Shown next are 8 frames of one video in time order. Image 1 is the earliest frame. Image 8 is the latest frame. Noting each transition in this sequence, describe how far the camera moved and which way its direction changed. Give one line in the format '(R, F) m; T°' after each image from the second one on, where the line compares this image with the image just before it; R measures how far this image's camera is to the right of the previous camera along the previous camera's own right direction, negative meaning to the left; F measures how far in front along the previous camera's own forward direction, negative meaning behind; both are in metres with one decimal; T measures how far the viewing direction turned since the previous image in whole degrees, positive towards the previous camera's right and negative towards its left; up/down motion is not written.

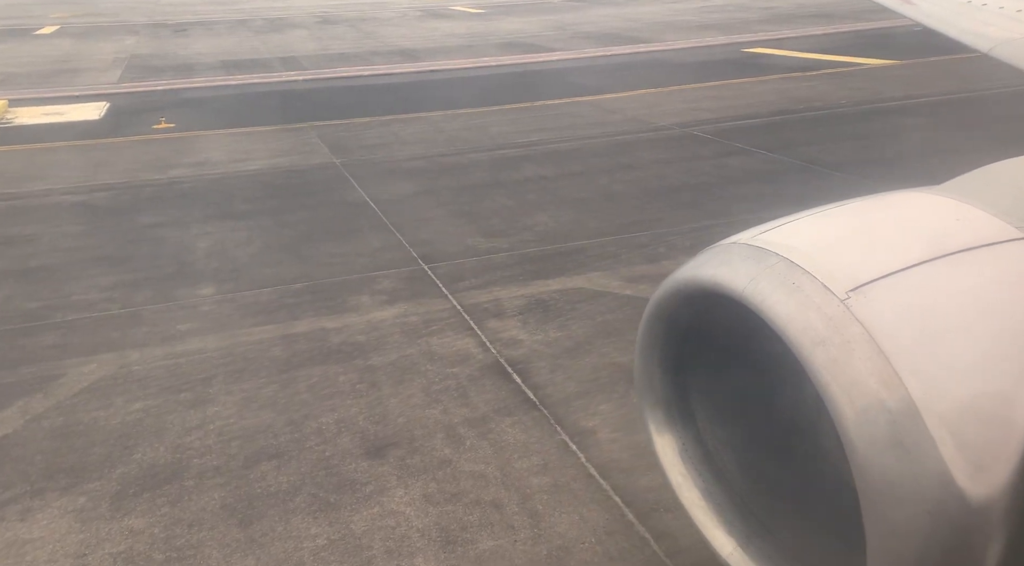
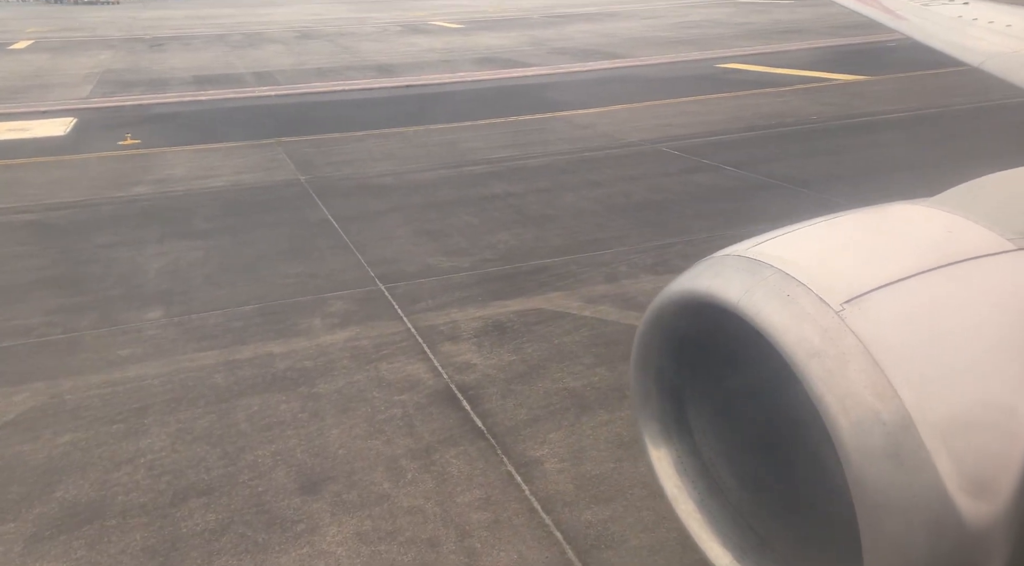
(+0.2, +0.1) m; +1°
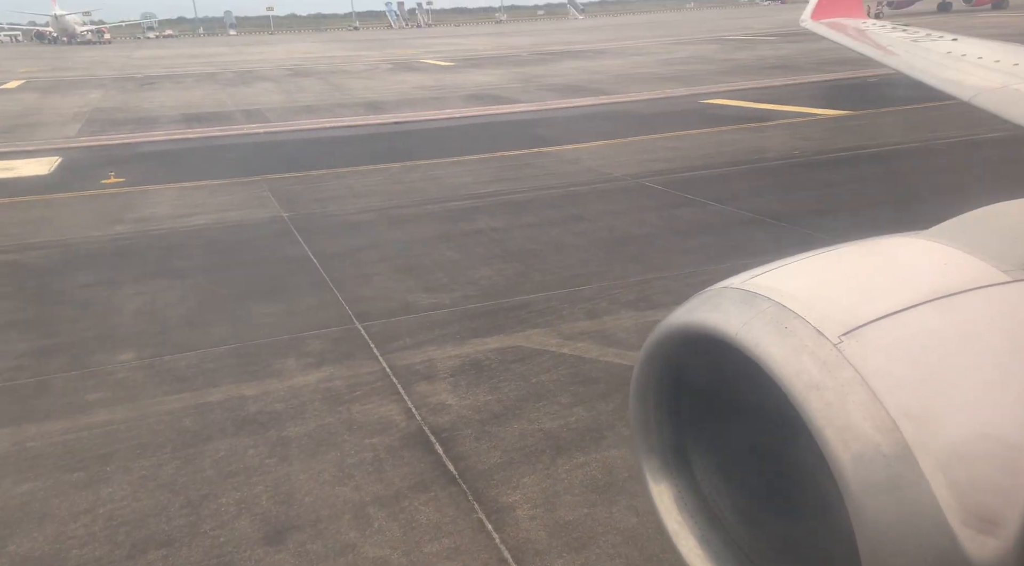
(+0.1, +0.1) m; +1°
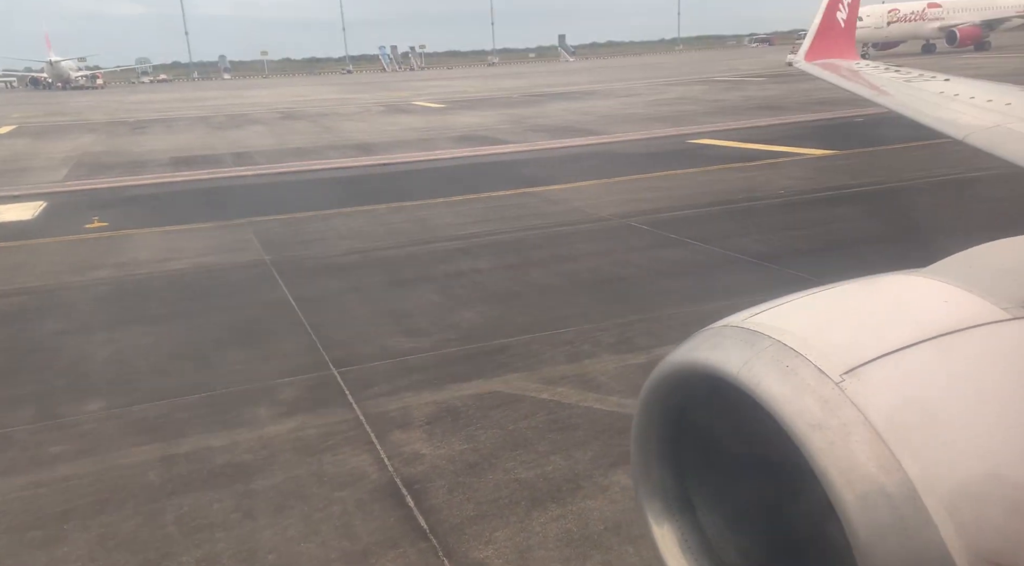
(+0.1, +0.1) m; +1°
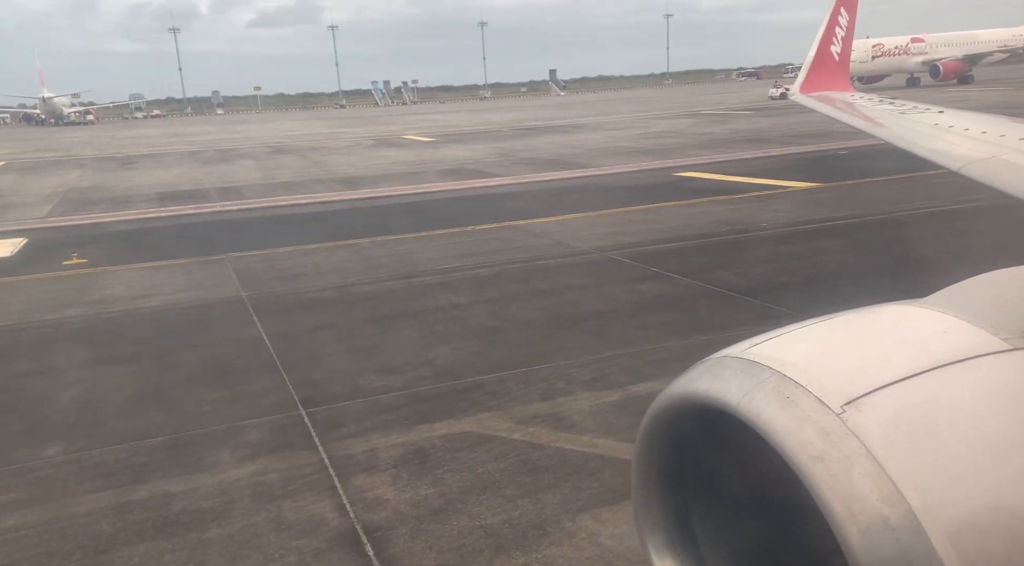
(+0.1, +0.1) m; +1°
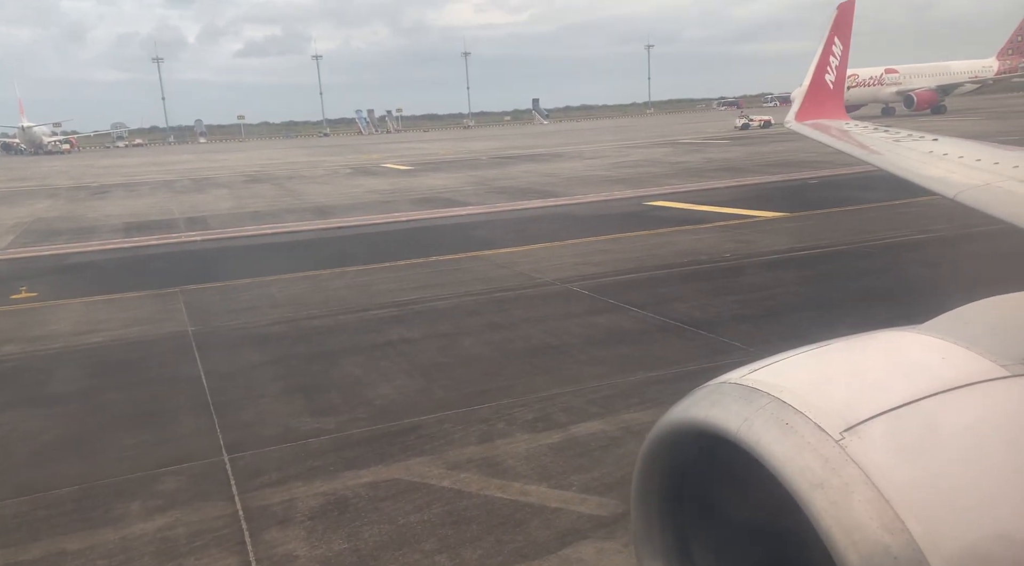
(+0.3, +0.2) m; +1°
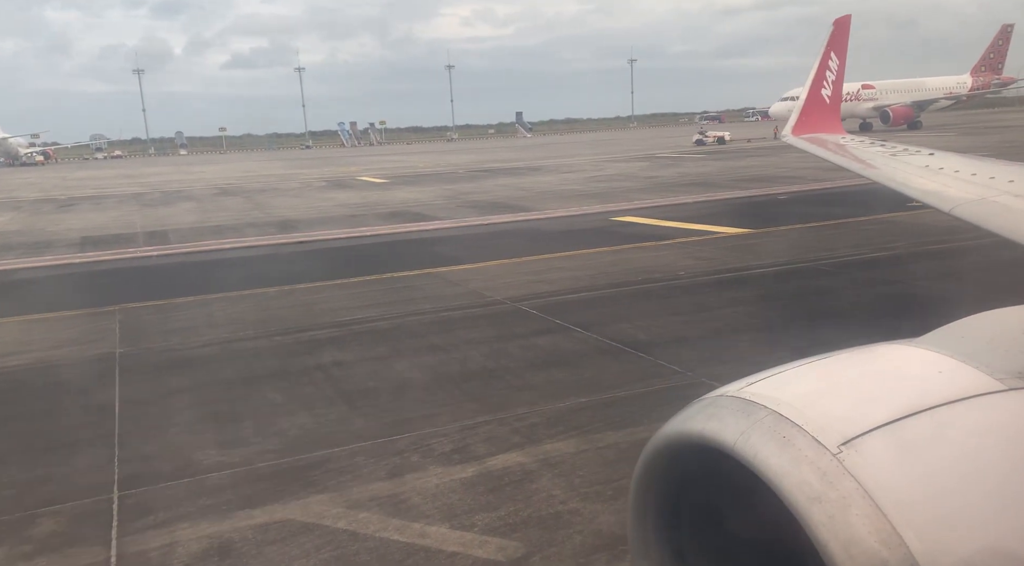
(+0.4, +0.3) m; +2°
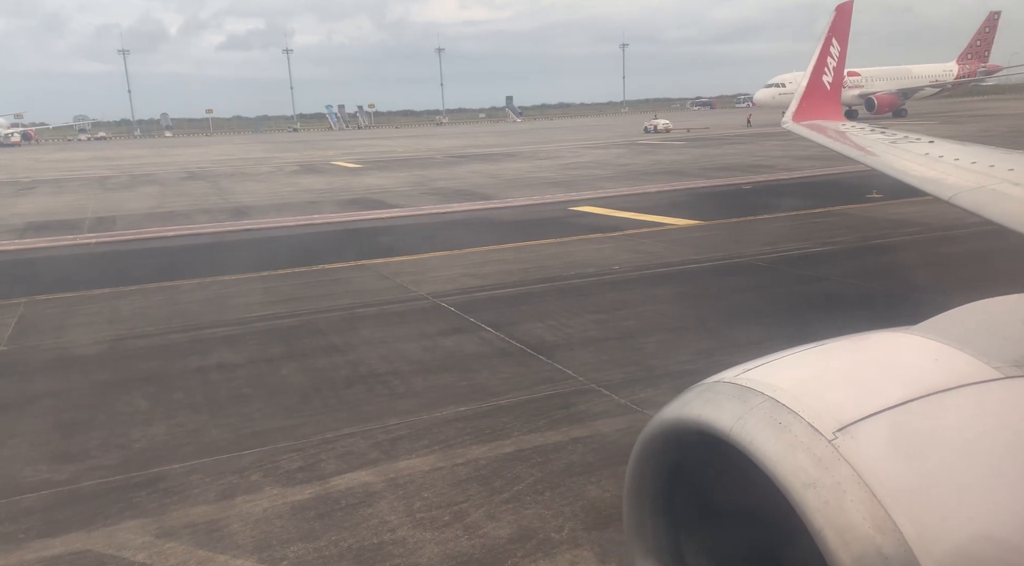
(+0.8, +0.4) m; +2°
